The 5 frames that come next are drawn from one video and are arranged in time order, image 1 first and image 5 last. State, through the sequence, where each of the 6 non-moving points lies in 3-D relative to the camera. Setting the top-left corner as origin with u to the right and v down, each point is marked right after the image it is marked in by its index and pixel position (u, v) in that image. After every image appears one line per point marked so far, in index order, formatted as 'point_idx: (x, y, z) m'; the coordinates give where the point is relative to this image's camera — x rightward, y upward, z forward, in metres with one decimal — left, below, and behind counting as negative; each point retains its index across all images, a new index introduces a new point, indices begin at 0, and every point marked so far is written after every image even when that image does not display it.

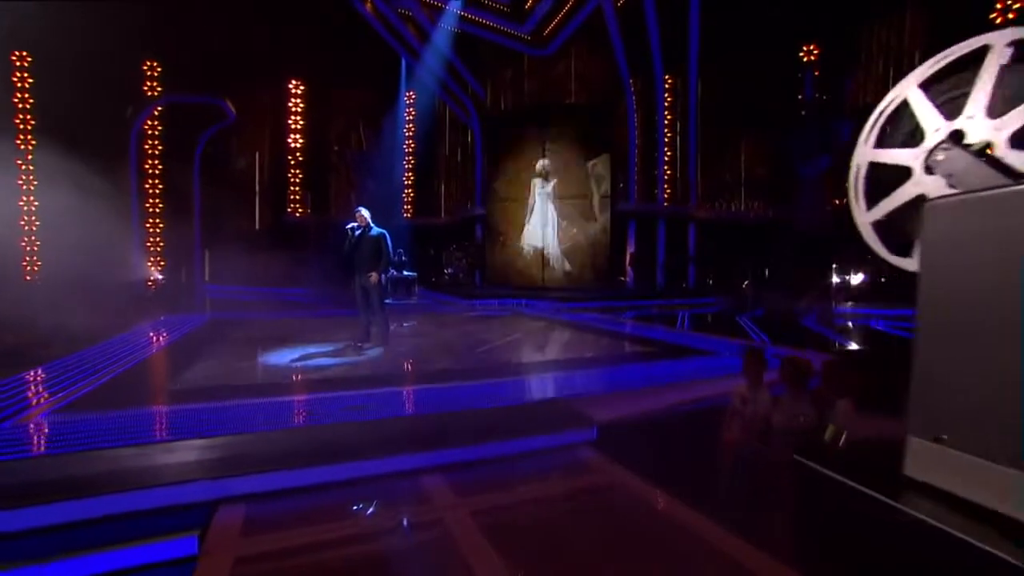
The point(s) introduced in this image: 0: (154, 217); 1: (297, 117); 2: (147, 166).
0: (-6.1, +1.3, +9.9) m
1: (-4.9, +3.9, +12.6) m
2: (-6.4, +2.2, +10.0) m
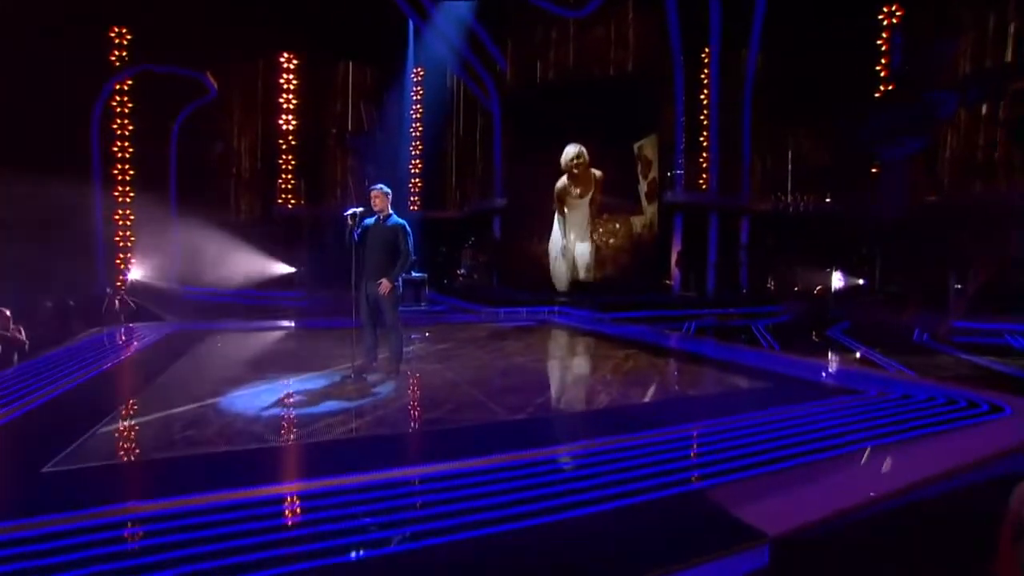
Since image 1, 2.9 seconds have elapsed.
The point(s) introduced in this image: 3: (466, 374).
0: (-5.7, +1.2, +8.3) m
1: (-4.5, +3.8, +11.1) m
2: (-5.9, +2.1, +8.5) m
3: (-0.4, -0.8, +5.4) m
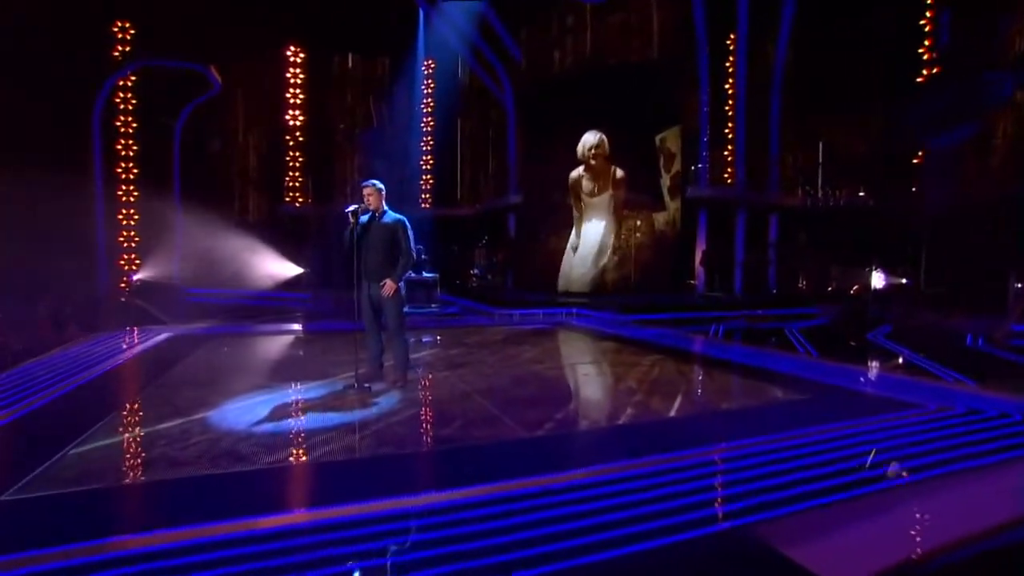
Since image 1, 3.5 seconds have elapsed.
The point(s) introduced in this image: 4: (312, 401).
0: (-5.5, +1.2, +8.1) m
1: (-4.2, +3.8, +10.8) m
2: (-5.7, +2.1, +8.2) m
3: (-0.3, -0.8, +5.0) m
4: (-1.5, -0.9, +4.5) m
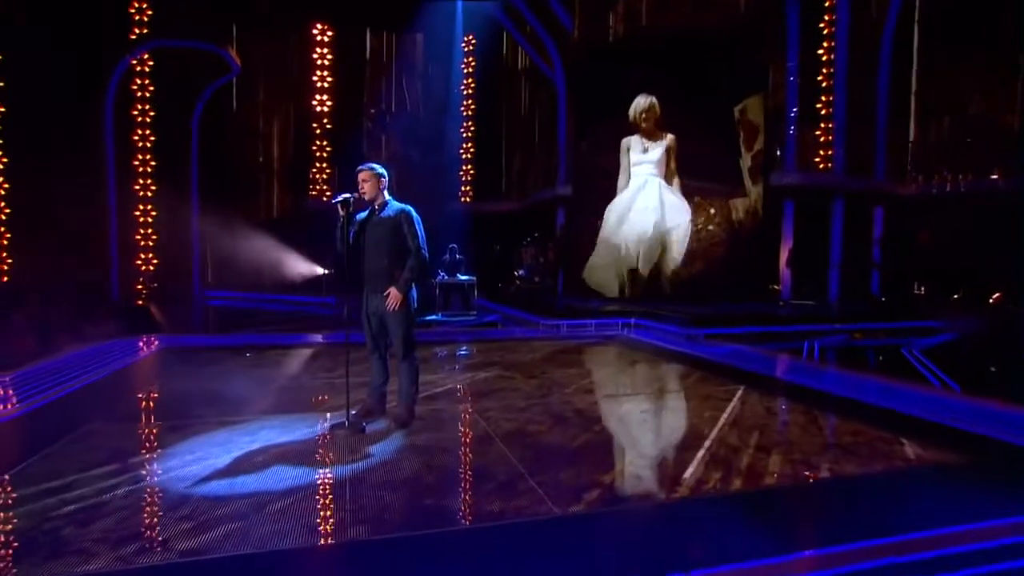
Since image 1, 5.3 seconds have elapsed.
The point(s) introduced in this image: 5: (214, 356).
0: (-4.9, +1.2, +7.4) m
1: (-3.3, +3.8, +10.0) m
2: (-5.1, +2.0, +7.6) m
3: (-0.1, -0.9, +3.8) m
4: (-1.3, -1.0, +3.5) m
5: (-3.2, -0.7, +6.0) m
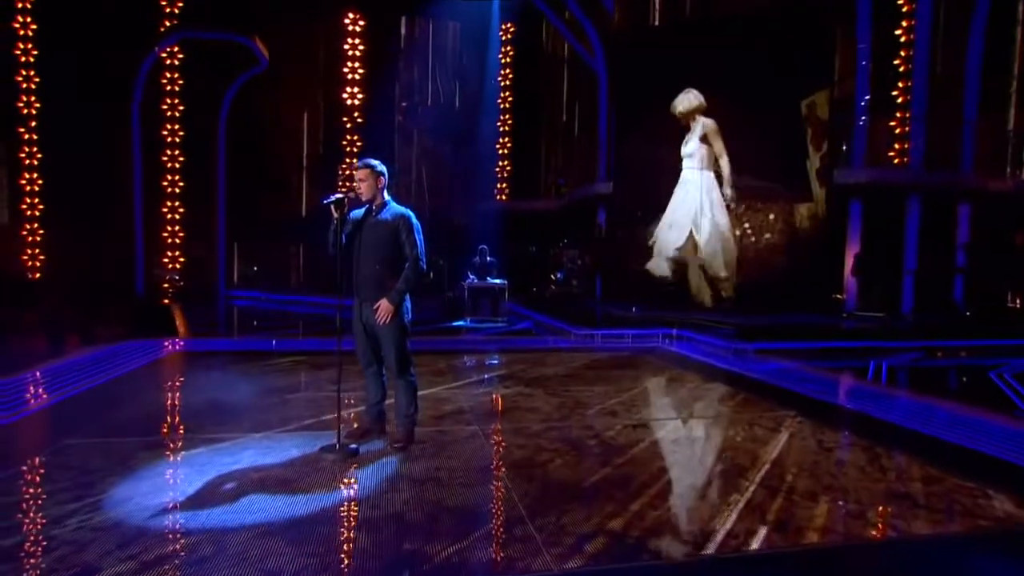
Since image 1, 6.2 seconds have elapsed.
0: (-4.4, +1.2, +7.4) m
1: (-2.6, +3.8, +9.8) m
2: (-4.6, +2.1, +7.6) m
3: (0.0, -1.0, +3.4) m
4: (-1.3, -1.0, +3.1) m
5: (-2.9, -0.7, +5.9) m
